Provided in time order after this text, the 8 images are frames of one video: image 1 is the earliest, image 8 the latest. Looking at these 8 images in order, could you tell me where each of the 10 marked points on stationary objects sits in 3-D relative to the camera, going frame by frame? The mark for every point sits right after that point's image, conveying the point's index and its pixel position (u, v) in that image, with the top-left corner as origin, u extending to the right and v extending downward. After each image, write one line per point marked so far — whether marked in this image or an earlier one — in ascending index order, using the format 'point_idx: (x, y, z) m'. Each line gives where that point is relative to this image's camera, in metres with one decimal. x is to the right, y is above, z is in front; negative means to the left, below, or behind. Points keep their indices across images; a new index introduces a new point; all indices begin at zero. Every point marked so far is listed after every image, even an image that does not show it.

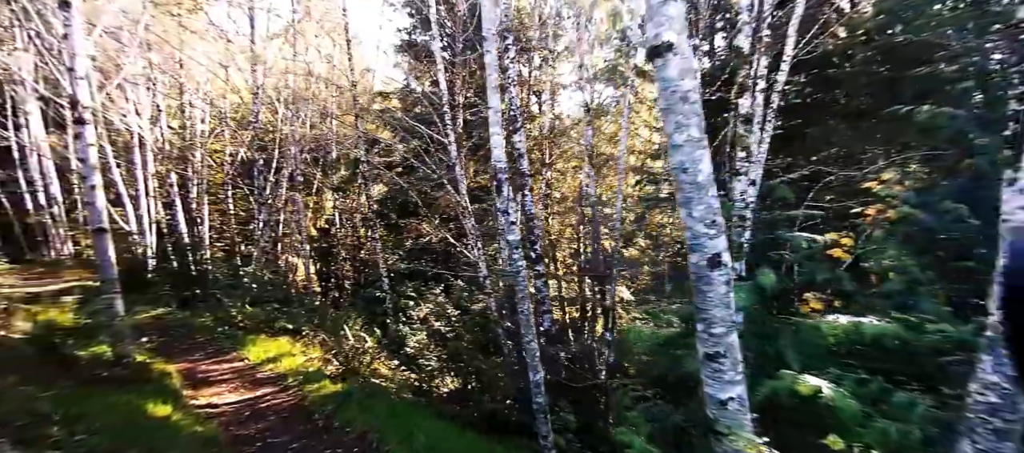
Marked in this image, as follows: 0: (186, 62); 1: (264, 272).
0: (-11.7, +5.9, +19.3) m
1: (-9.2, -1.7, +20.0) m
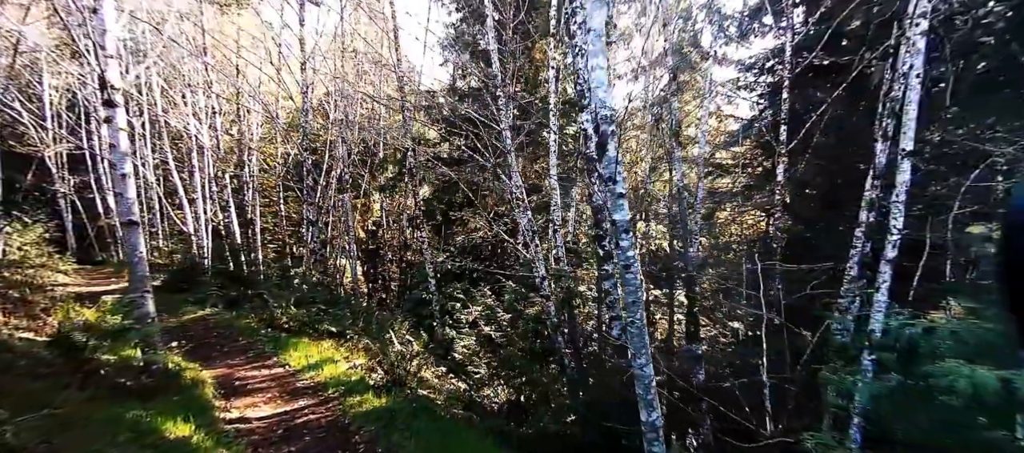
0: (-9.8, +5.9, +19.2) m
1: (-7.3, -1.7, +19.6) m
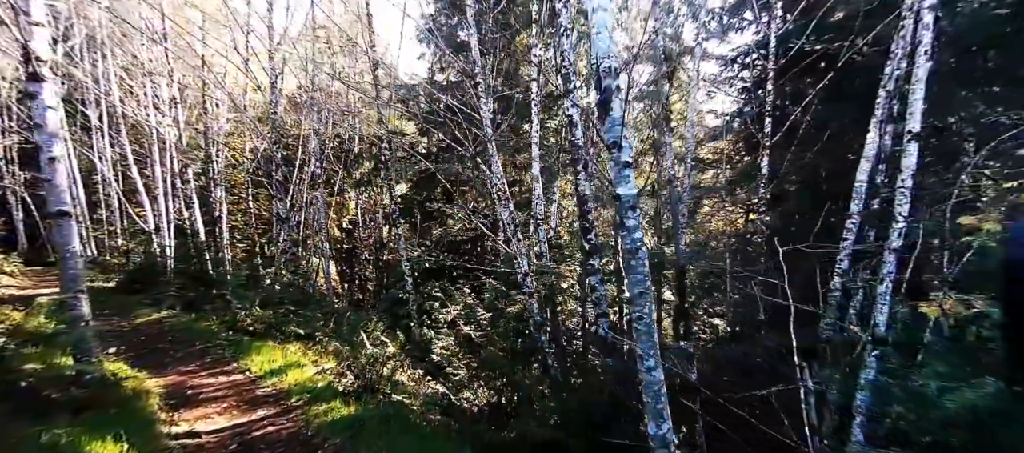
0: (-10.6, +6.0, +18.3) m
1: (-8.1, -1.6, +18.8) m
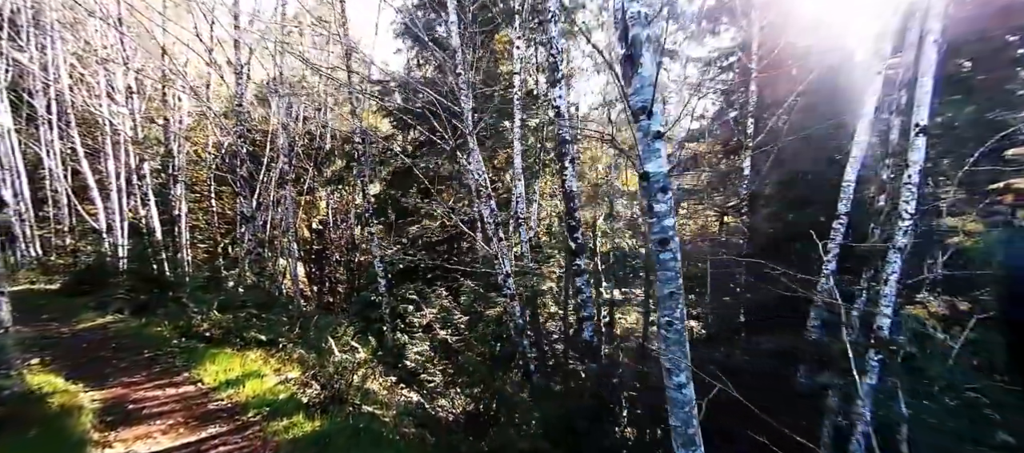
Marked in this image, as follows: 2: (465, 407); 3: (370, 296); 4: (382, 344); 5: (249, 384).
0: (-11.3, +6.0, +17.3) m
1: (-8.8, -1.6, +17.9) m
2: (-0.9, -3.2, +9.8) m
3: (-3.5, -1.7, +13.1) m
4: (-2.8, -2.5, +11.4) m
5: (-3.5, -2.1, +7.0) m
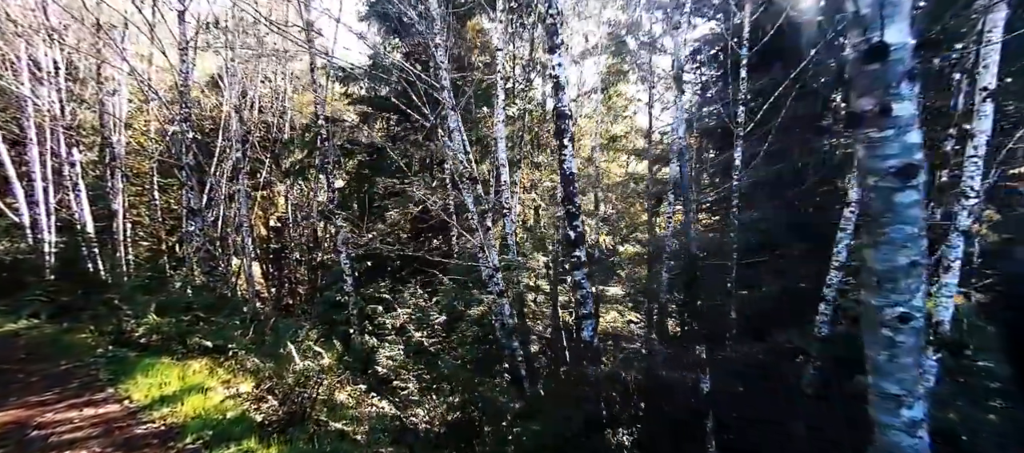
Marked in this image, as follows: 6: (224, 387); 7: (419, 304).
0: (-12.0, +6.2, +15.6) m
1: (-9.7, -1.5, +16.4) m
2: (-1.2, -3.1, +8.8) m
3: (-4.0, -1.5, +11.9) m
4: (-3.2, -2.4, +10.3) m
5: (-3.5, -1.9, +5.8) m
6: (-3.5, -1.9, +6.5) m
7: (-1.9, -1.6, +11.2) m
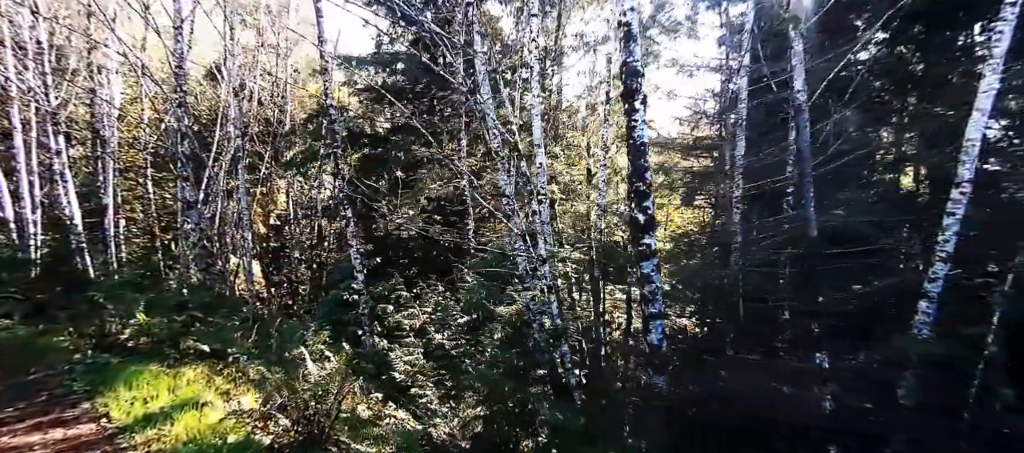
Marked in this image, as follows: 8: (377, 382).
0: (-11.5, +6.3, +14.6) m
1: (-9.2, -1.3, +15.3) m
2: (-0.7, -2.9, +7.8) m
3: (-3.5, -1.4, +10.9) m
4: (-2.7, -2.2, +9.3) m
5: (-3.0, -1.7, +4.8) m
6: (-3.0, -1.8, +5.5) m
7: (-1.4, -1.4, +10.2) m
8: (-2.1, -2.5, +8.6) m
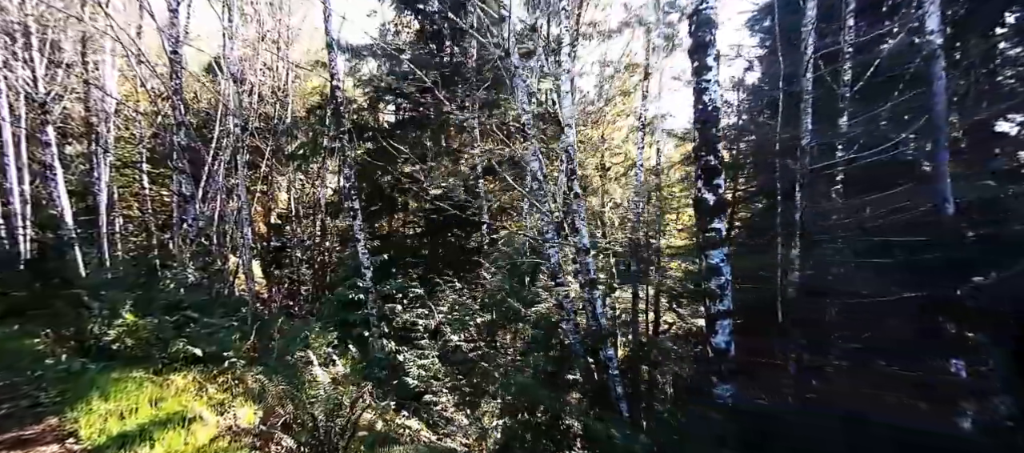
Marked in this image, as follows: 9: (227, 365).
0: (-11.2, +6.4, +13.8) m
1: (-8.8, -1.2, +14.6) m
2: (-0.3, -2.8, +7.0) m
3: (-3.1, -1.3, +10.2) m
4: (-2.3, -2.1, +8.6) m
5: (-2.6, -1.6, +4.1) m
6: (-2.6, -1.6, +4.7) m
7: (-1.1, -1.3, +9.4) m
8: (-1.7, -2.4, +7.8) m
9: (-3.2, -1.5, +6.1) m
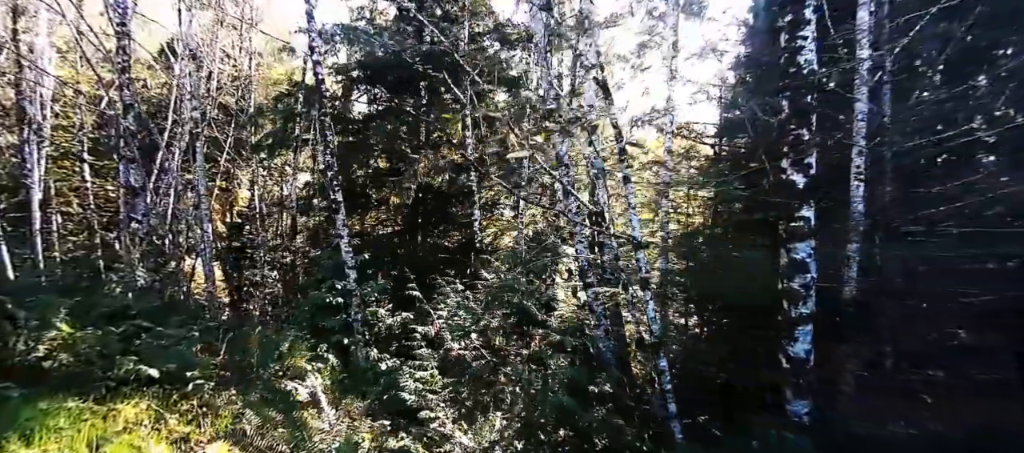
0: (-11.5, +6.5, +12.2) m
1: (-9.1, -1.1, +13.1) m
2: (-0.2, -2.7, +6.2) m
3: (-3.2, -1.2, +9.1) m
4: (-2.3, -2.0, +7.6) m
5: (-2.3, -1.5, +3.1) m
6: (-2.3, -1.5, +3.7) m
7: (-1.1, -1.2, +8.5) m
8: (-1.6, -2.3, +6.8) m
9: (-3.0, -1.4, +5.1) m
